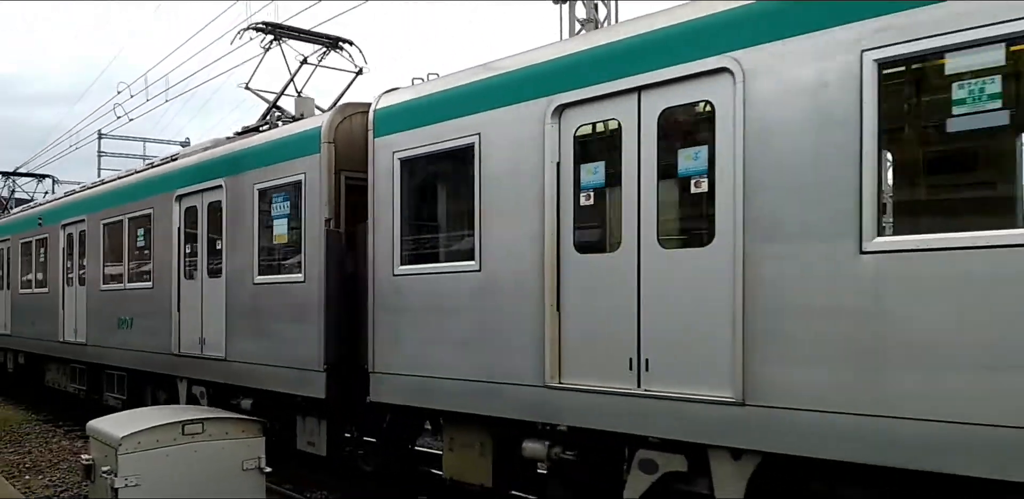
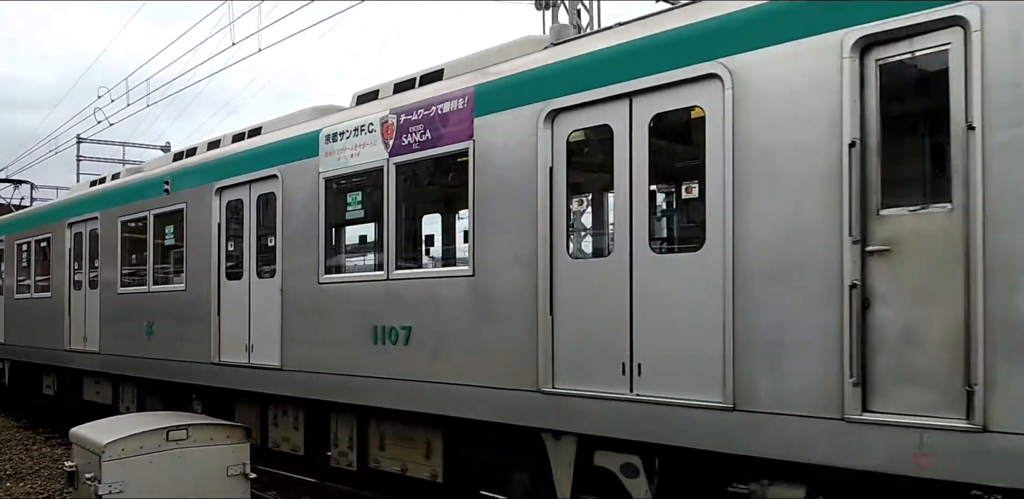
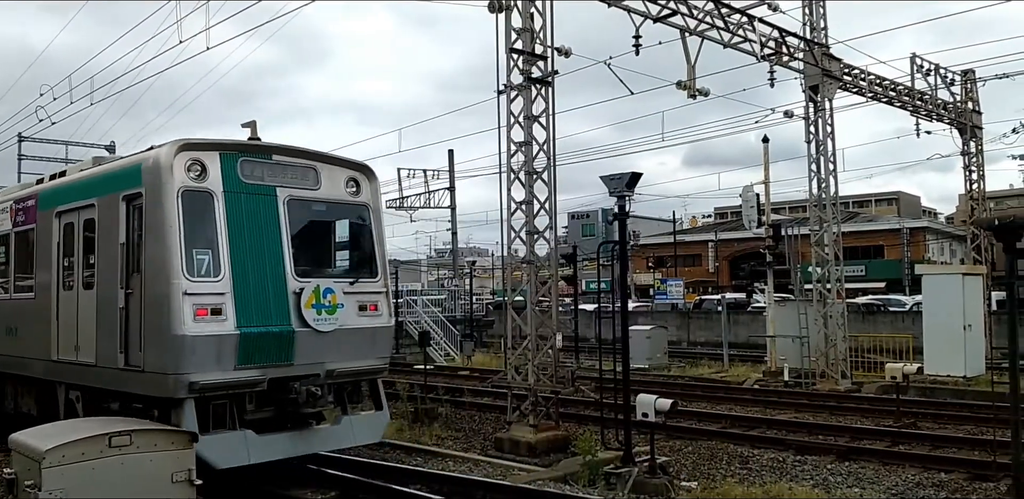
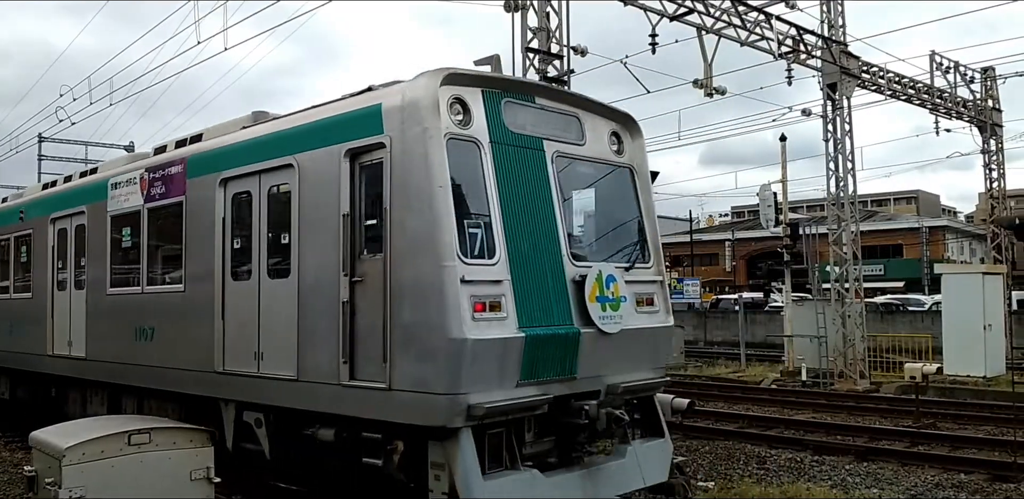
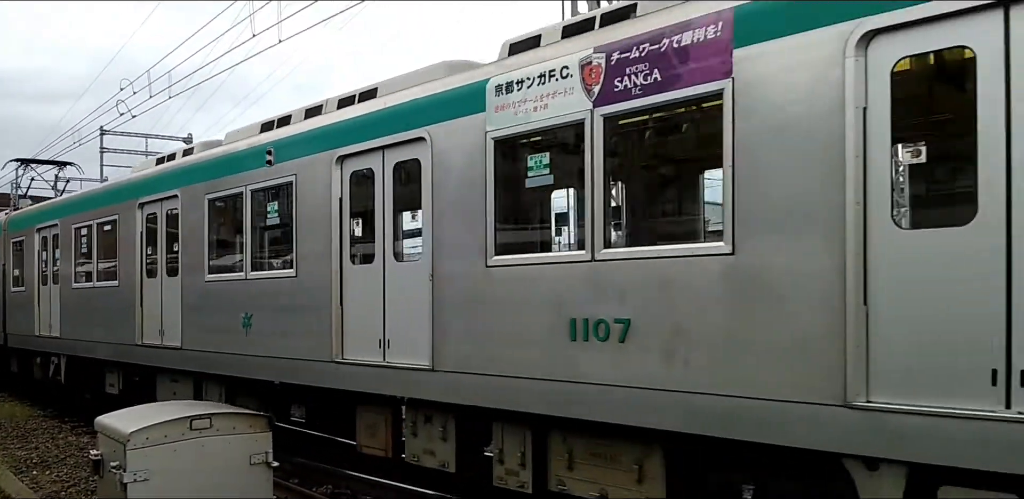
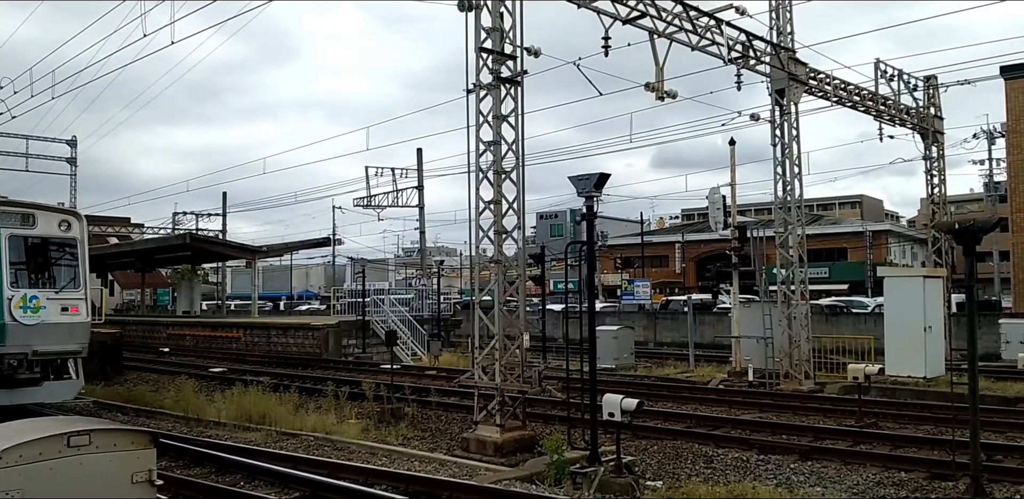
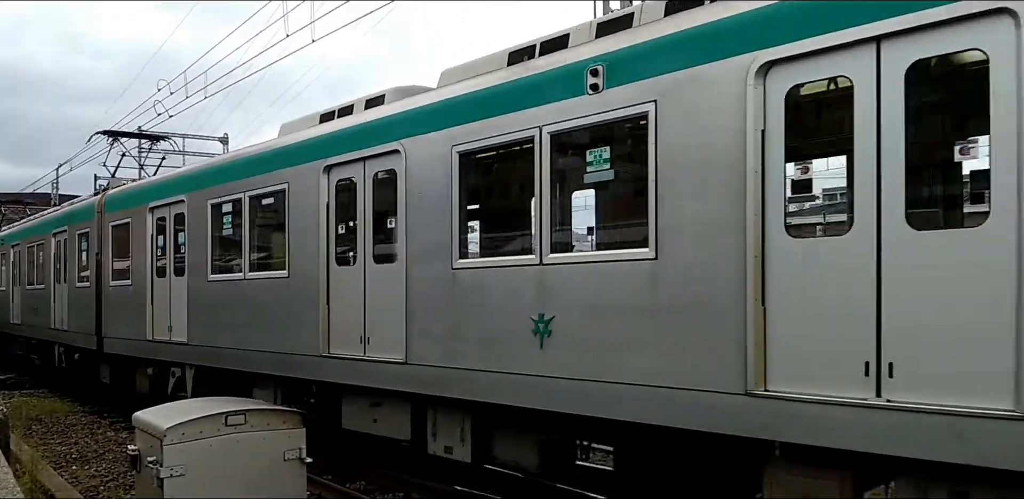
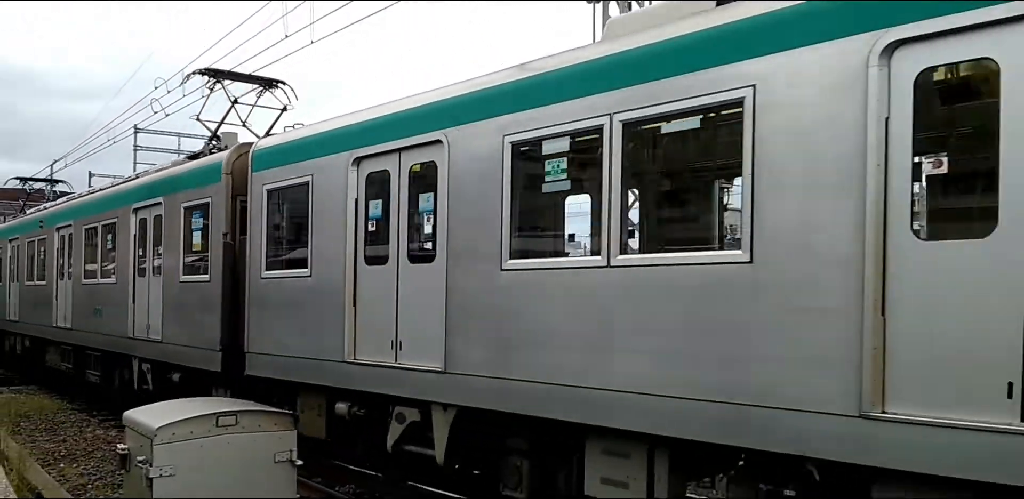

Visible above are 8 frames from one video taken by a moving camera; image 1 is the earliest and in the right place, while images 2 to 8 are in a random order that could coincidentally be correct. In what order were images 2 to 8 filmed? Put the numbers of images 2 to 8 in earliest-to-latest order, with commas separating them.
8, 7, 5, 2, 4, 3, 6
